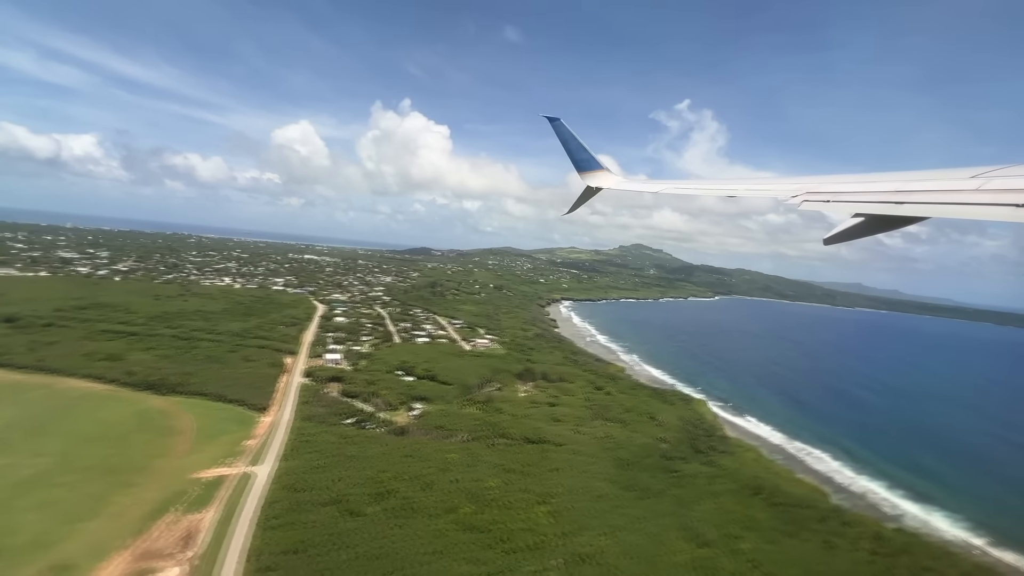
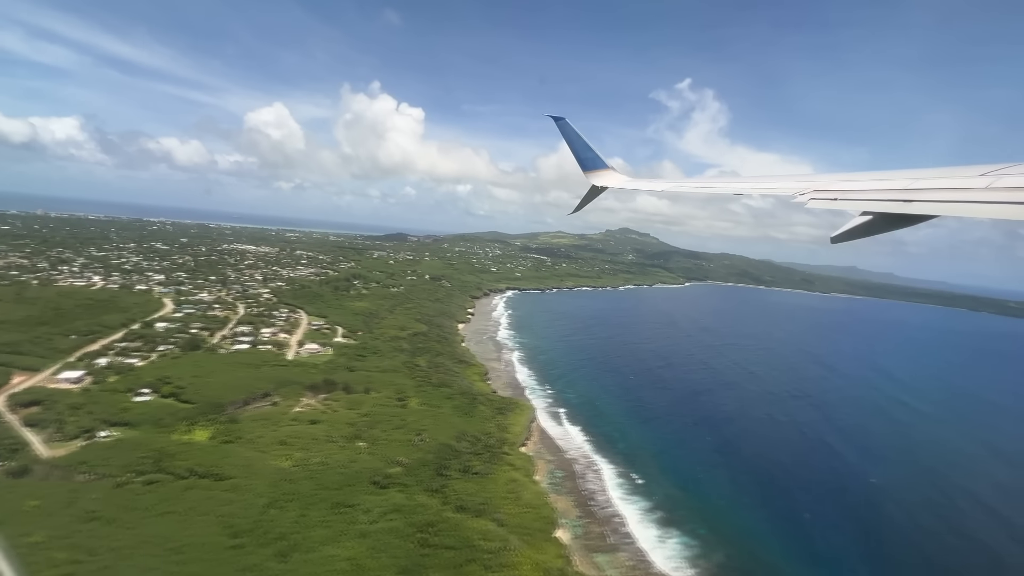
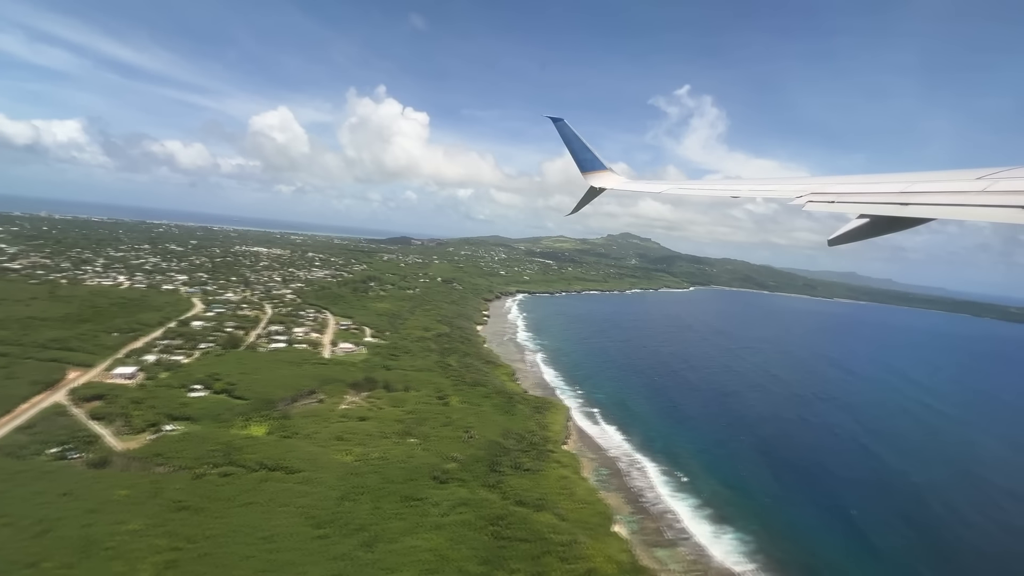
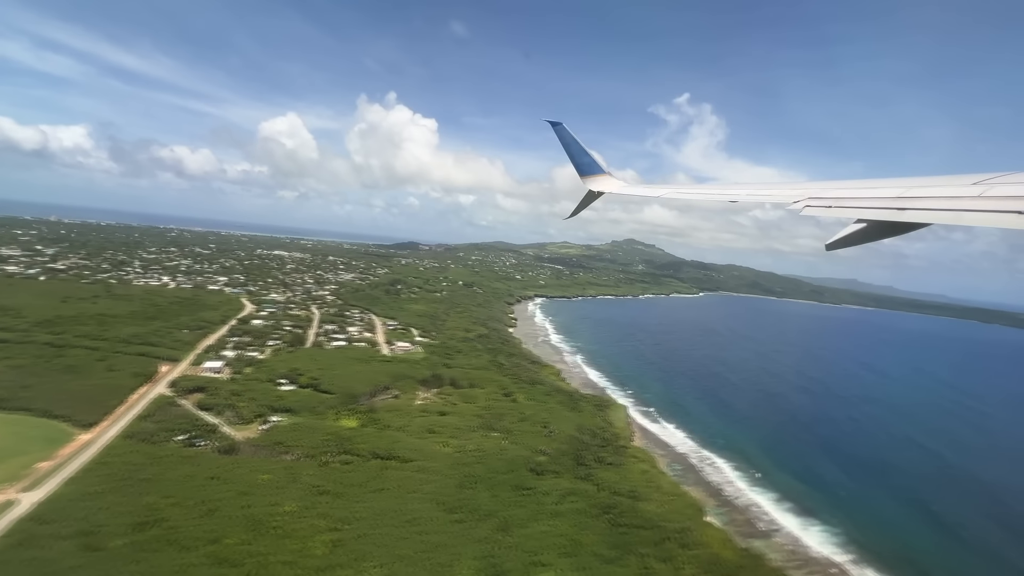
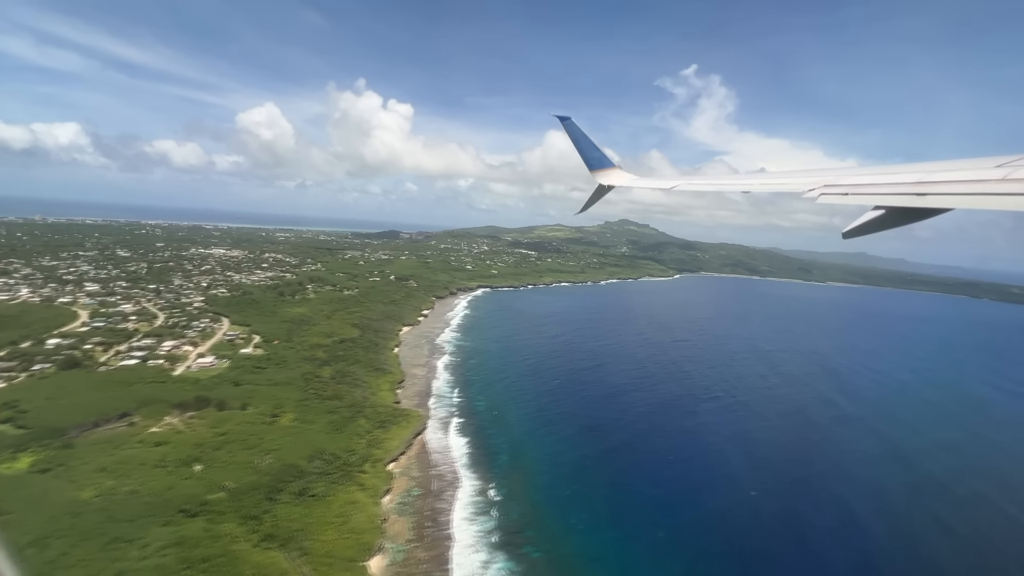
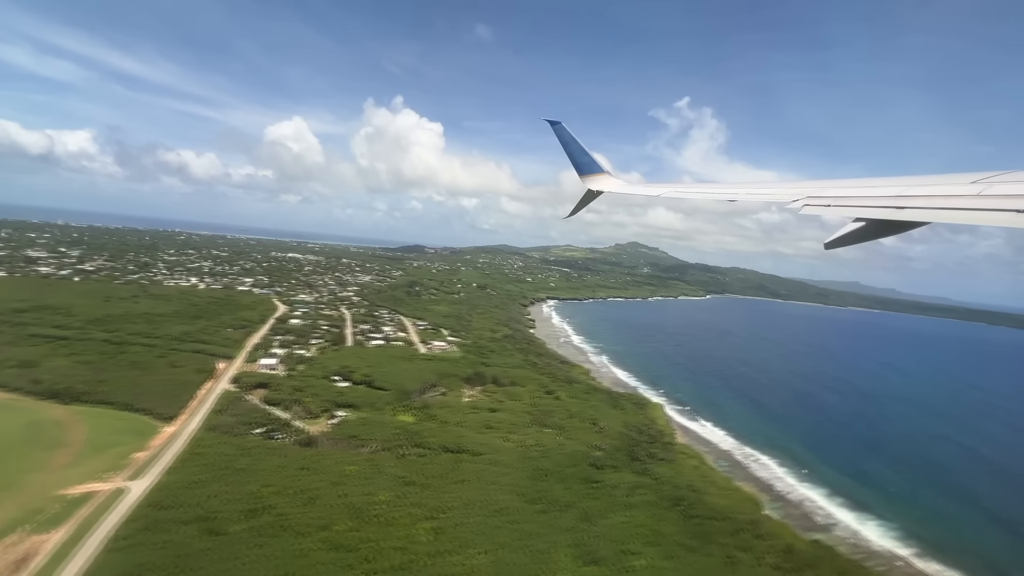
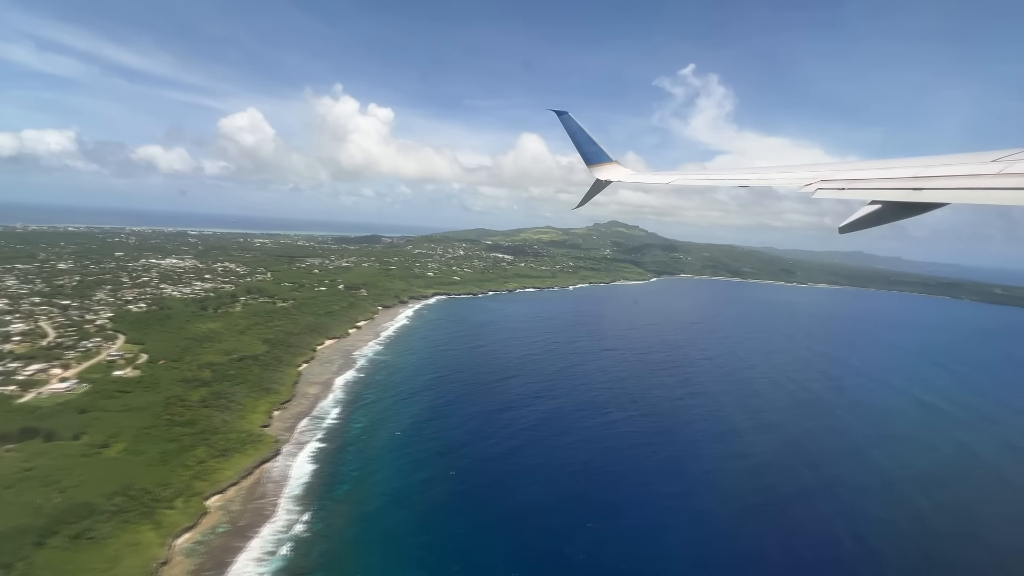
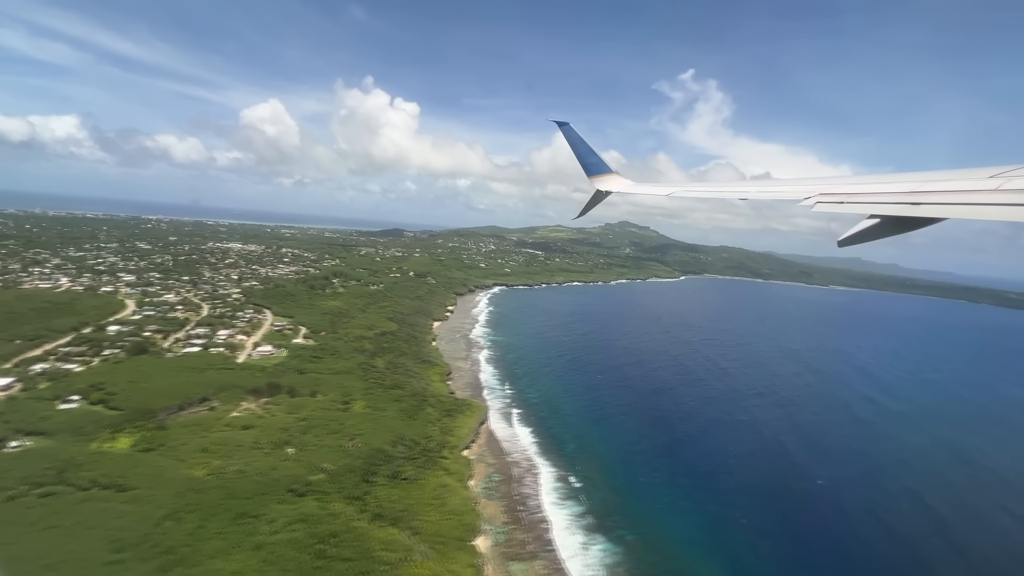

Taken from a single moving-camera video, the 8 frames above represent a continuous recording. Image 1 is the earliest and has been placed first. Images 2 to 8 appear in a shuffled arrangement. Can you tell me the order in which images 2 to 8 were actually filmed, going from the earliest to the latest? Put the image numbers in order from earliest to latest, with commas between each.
6, 4, 3, 2, 8, 5, 7
